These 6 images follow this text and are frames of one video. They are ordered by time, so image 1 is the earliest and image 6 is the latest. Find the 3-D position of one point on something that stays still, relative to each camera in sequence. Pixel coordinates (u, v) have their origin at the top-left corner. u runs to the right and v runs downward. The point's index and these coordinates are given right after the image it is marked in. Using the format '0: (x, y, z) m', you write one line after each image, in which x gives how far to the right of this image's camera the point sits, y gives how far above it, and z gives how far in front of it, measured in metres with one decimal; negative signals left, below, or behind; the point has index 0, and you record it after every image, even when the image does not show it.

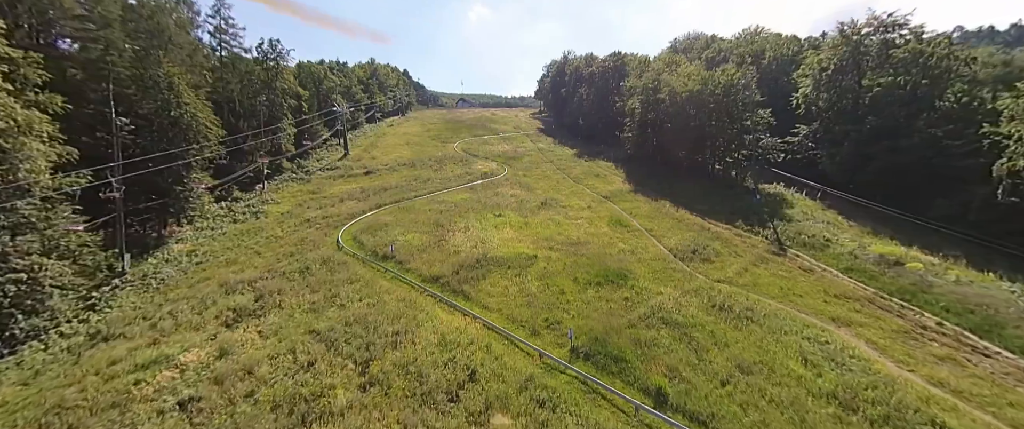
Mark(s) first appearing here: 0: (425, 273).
0: (-3.8, -2.6, +17.2) m
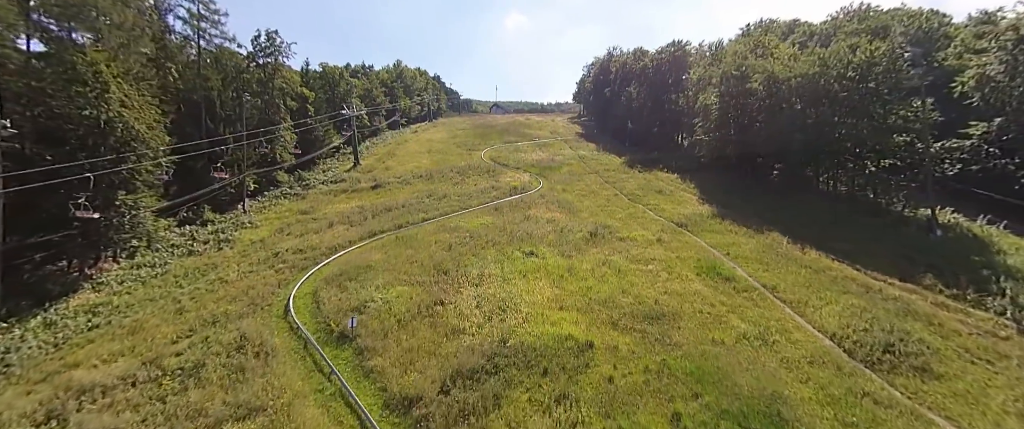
0: (-2.9, -4.2, +9.4) m
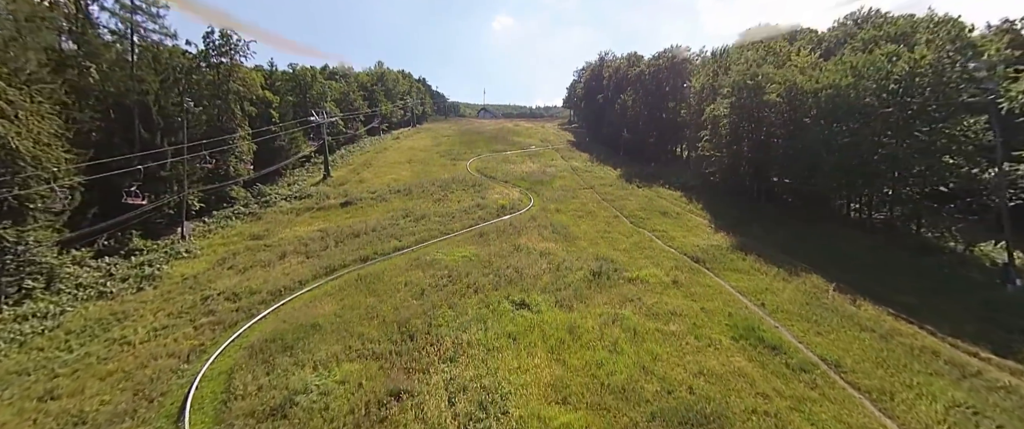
0: (-3.2, -5.6, +5.7) m
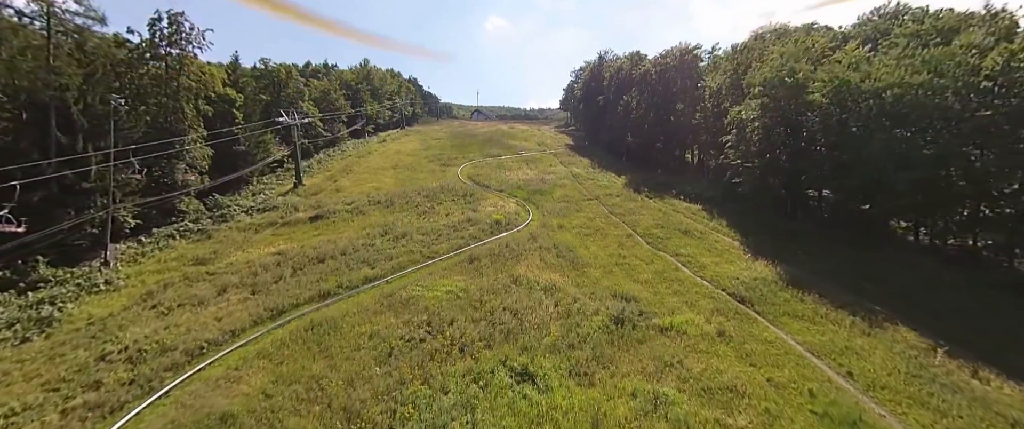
0: (-3.1, -6.6, +1.7) m
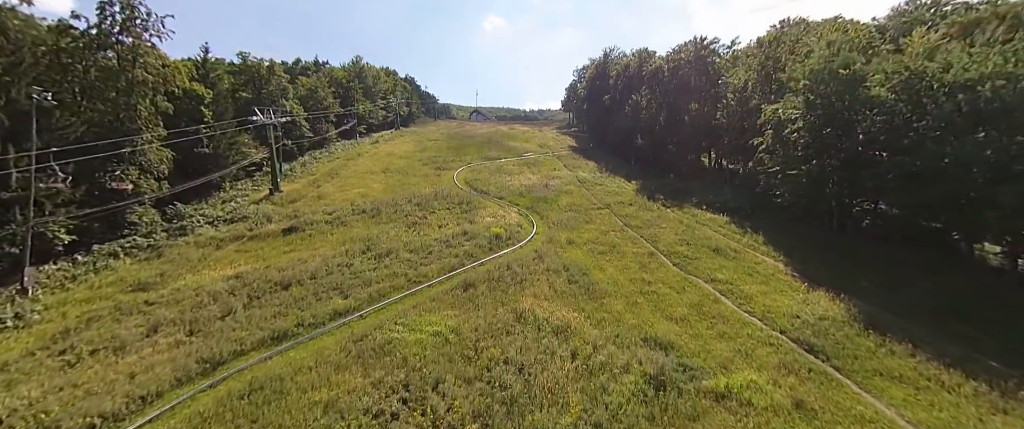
0: (-2.9, -7.3, -1.7) m
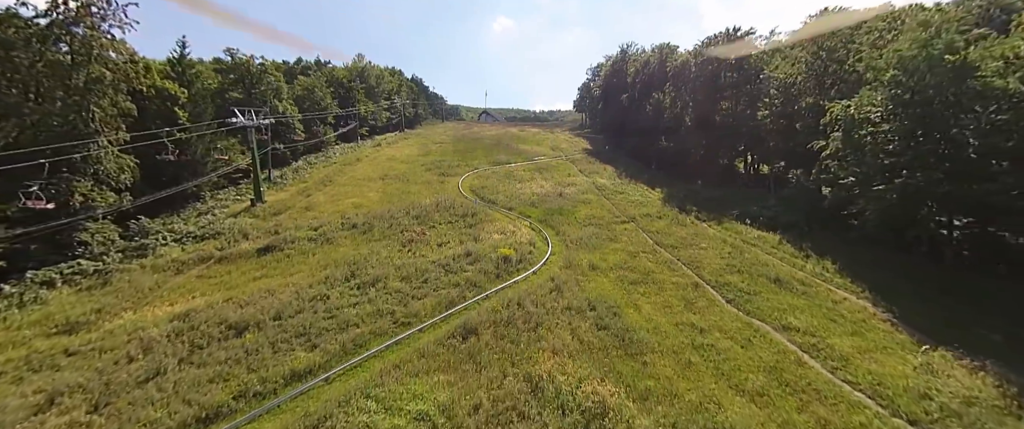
0: (-3.0, -8.1, -5.2) m
